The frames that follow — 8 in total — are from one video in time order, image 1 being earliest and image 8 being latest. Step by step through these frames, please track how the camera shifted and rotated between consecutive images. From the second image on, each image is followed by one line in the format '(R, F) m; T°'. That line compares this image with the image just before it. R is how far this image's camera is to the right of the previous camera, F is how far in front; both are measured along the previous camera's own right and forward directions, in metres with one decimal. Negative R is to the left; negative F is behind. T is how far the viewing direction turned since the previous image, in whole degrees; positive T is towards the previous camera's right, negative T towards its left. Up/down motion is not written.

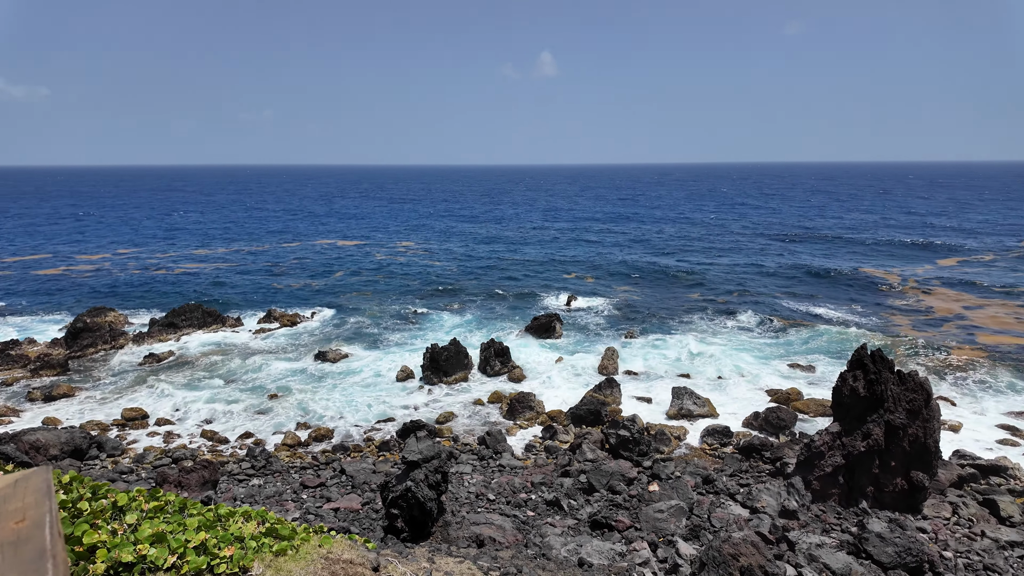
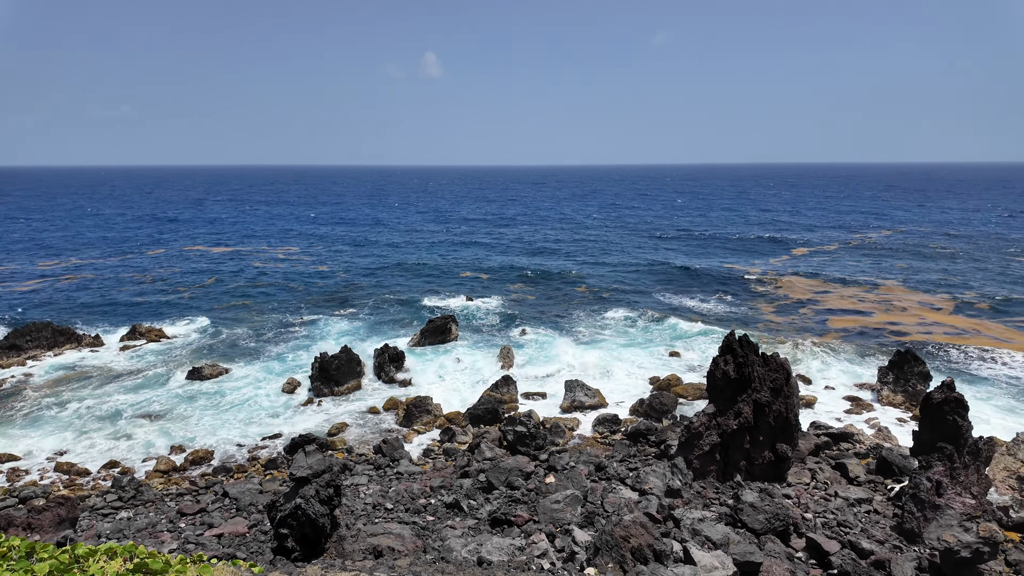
(+1.1, -0.3) m; +7°
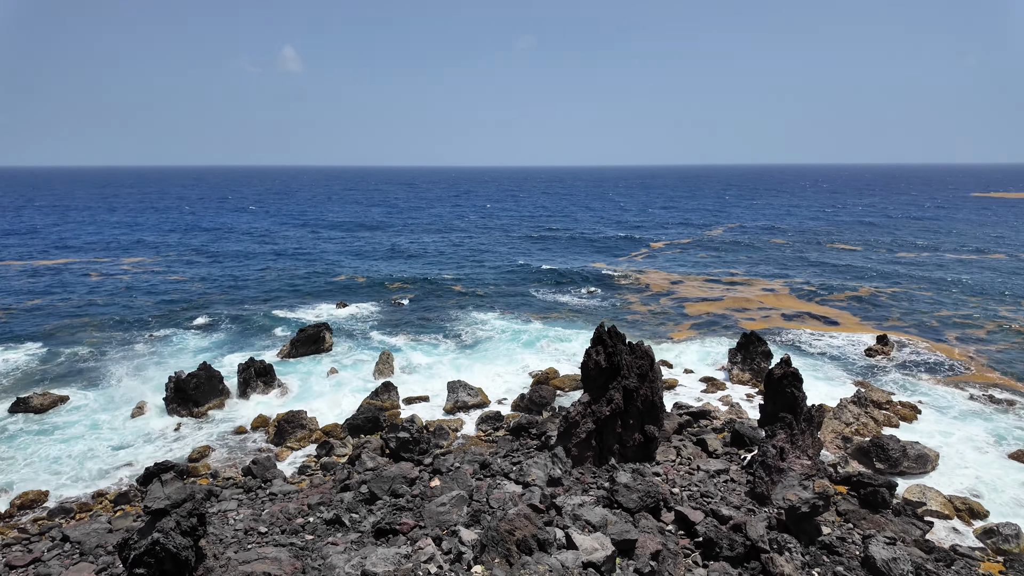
(+0.1, 0.0) m; +12°
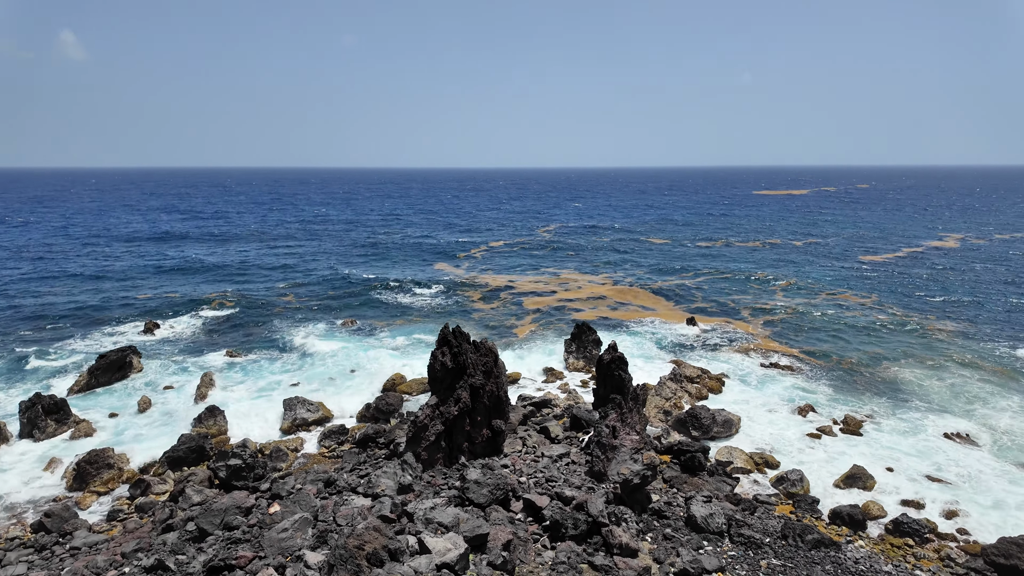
(+0.1, 0.0) m; +15°
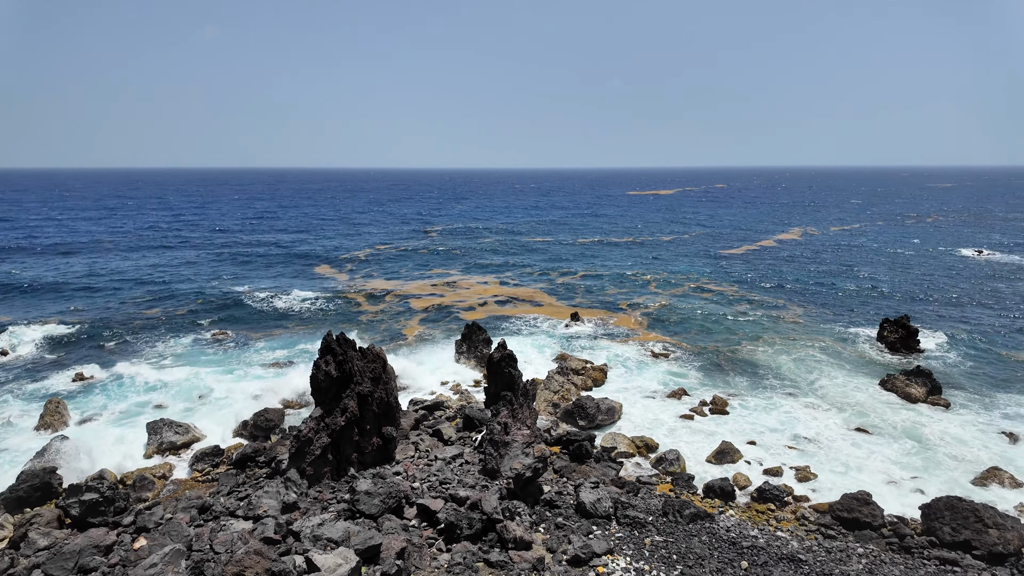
(+0.2, 0.0) m; +11°
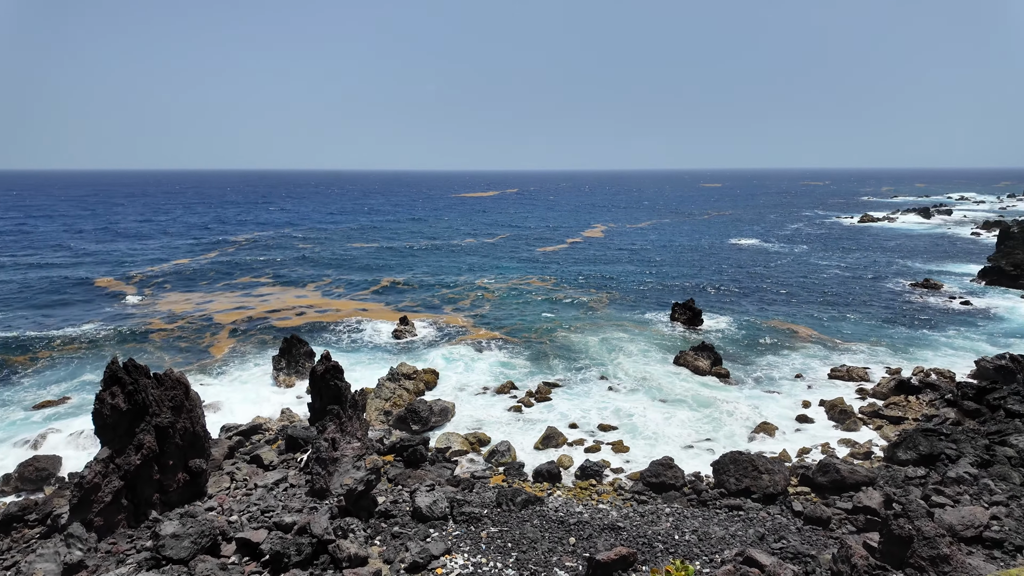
(+0.2, 0.0) m; +16°
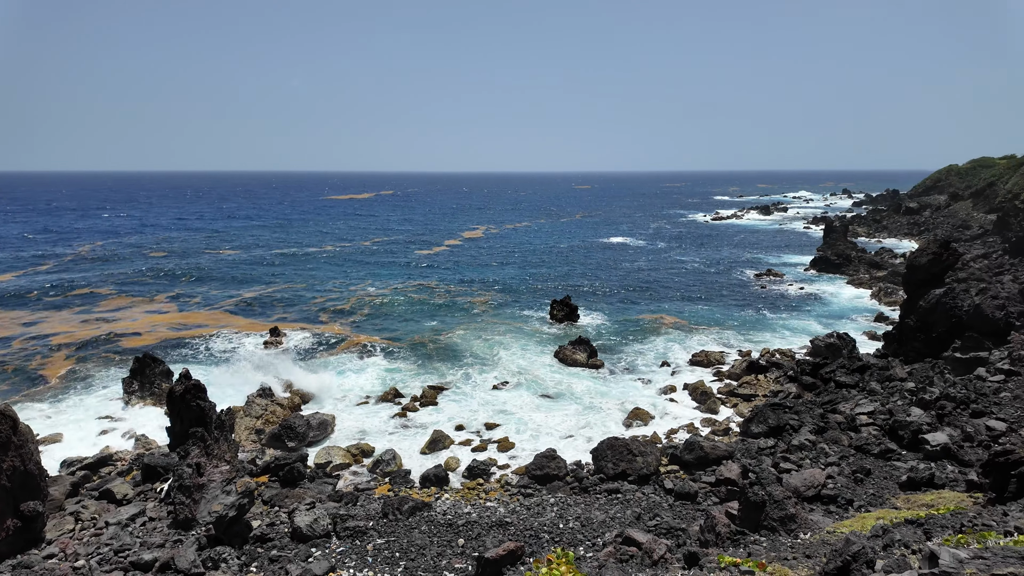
(+0.1, 0.0) m; +11°
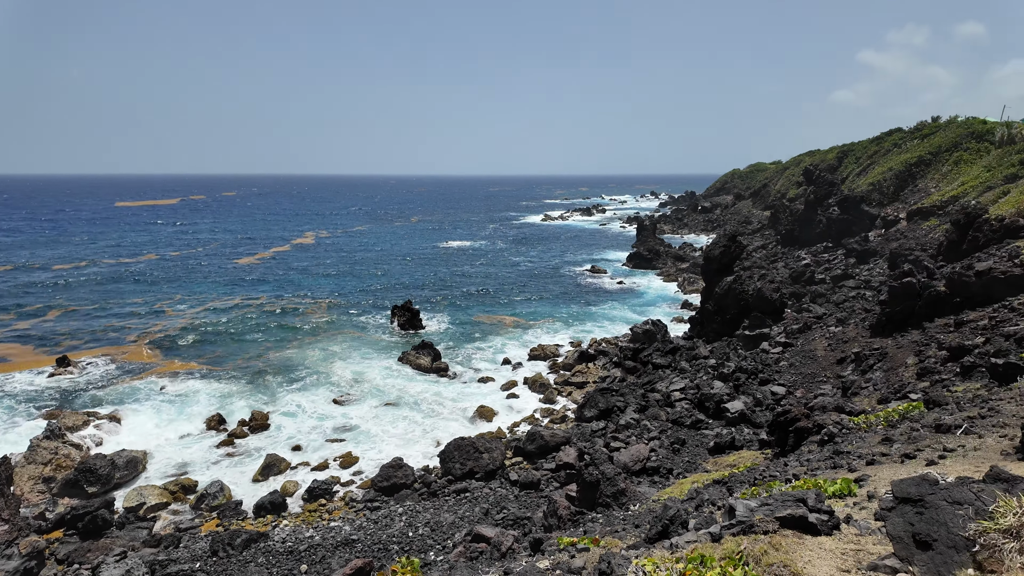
(+0.1, 0.0) m; +15°
